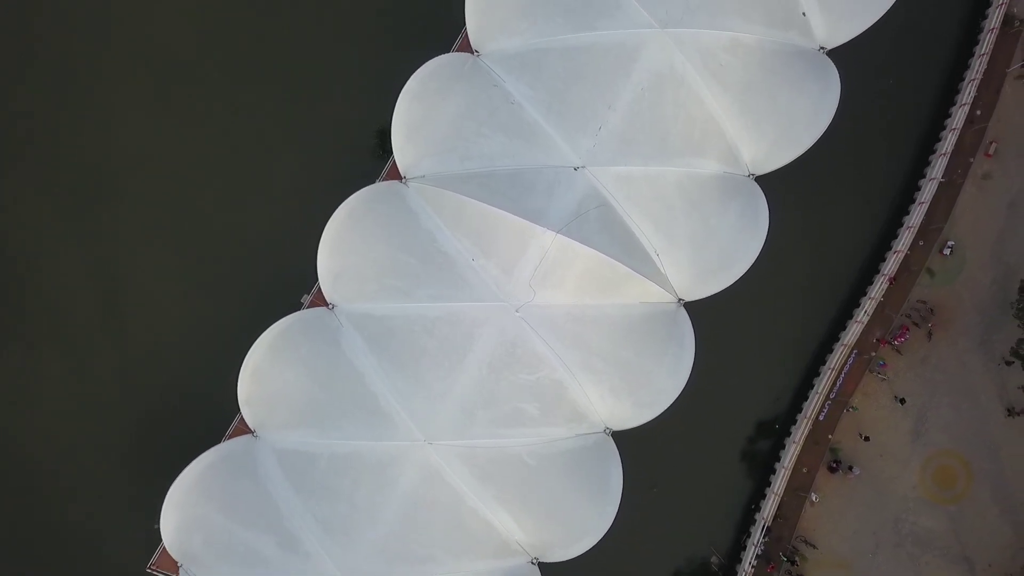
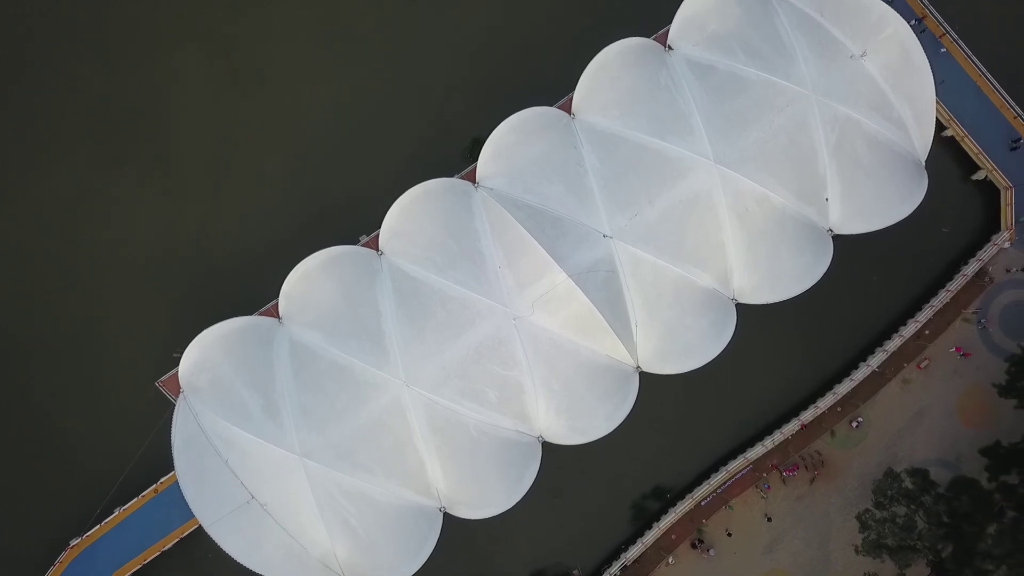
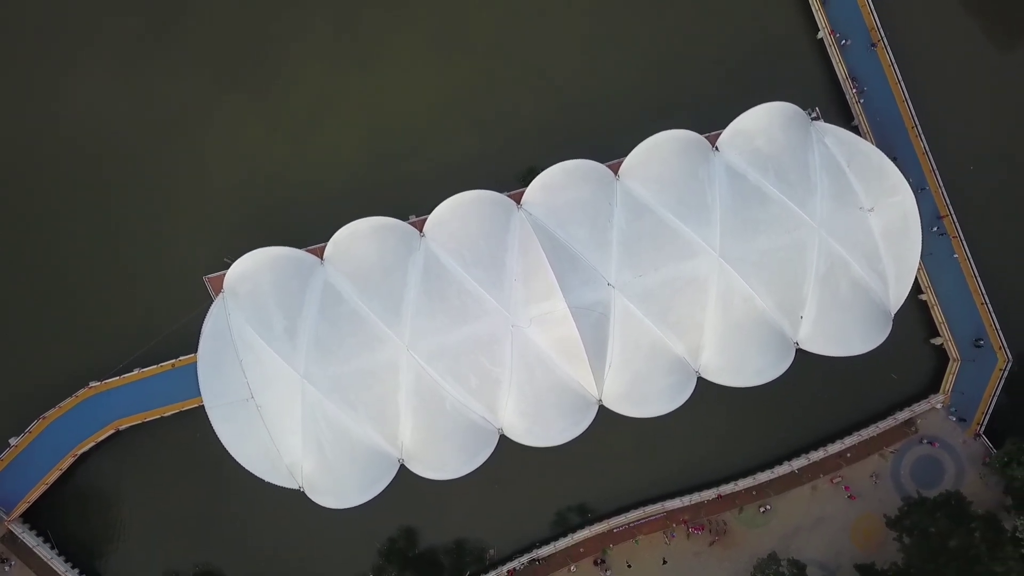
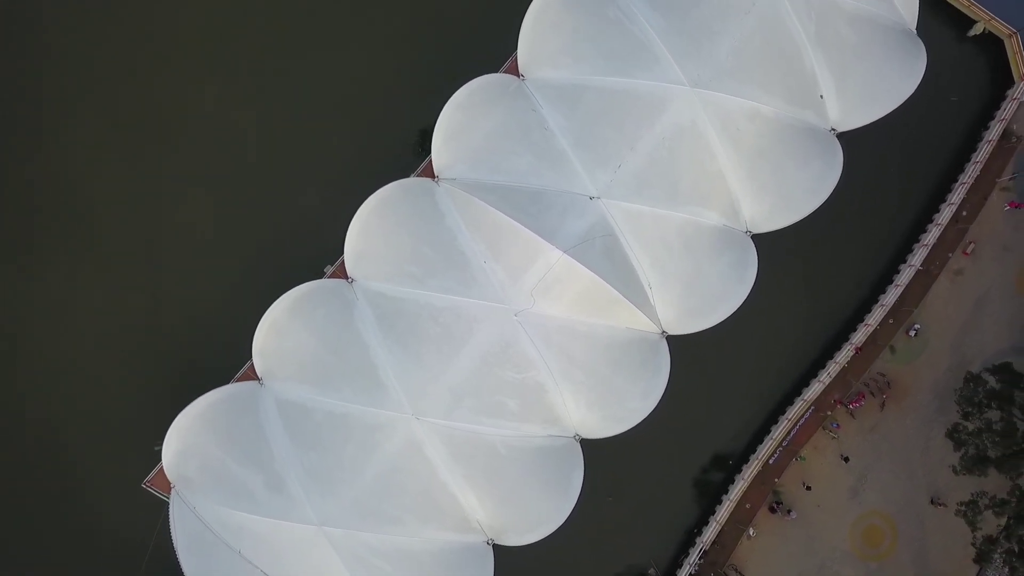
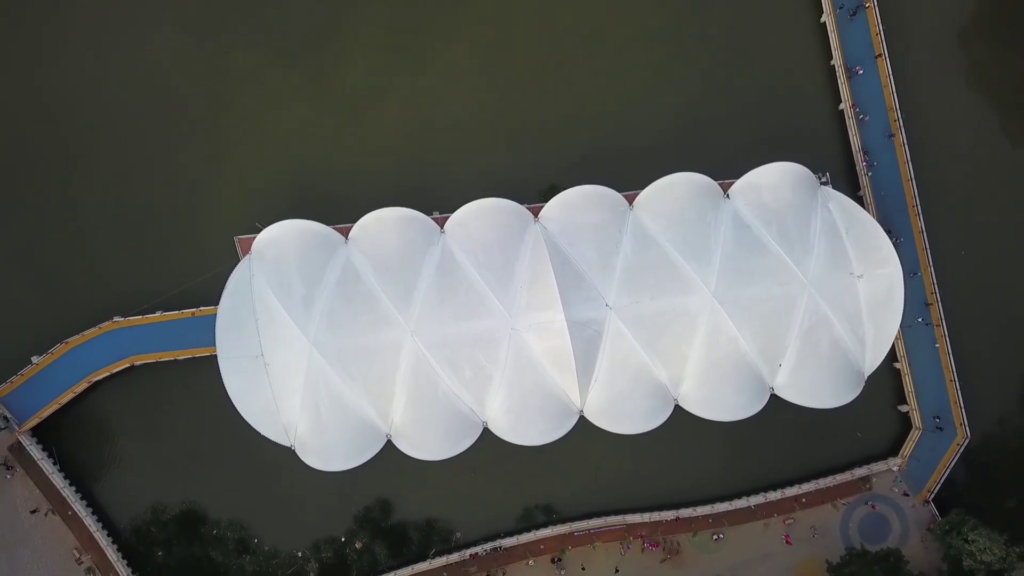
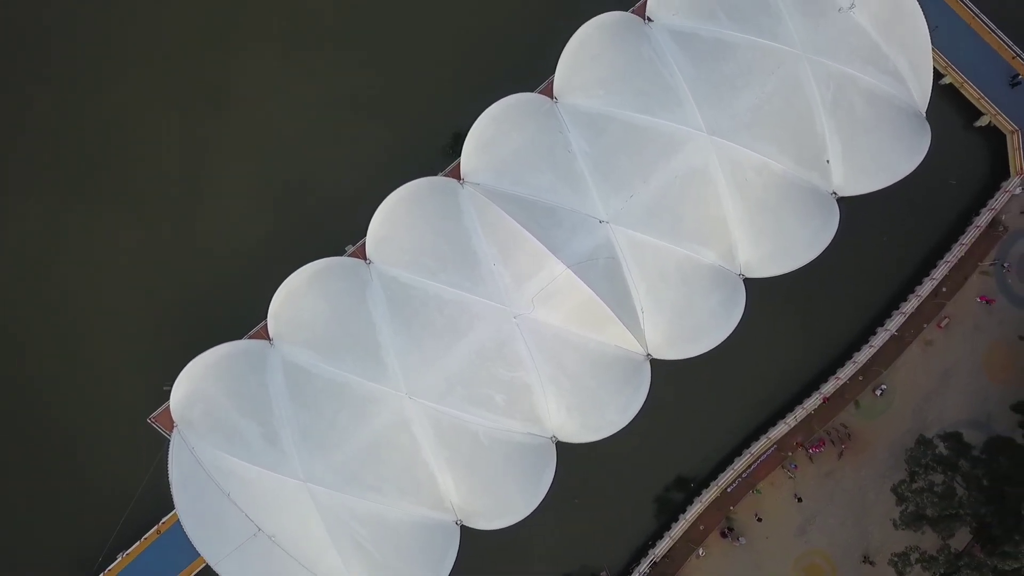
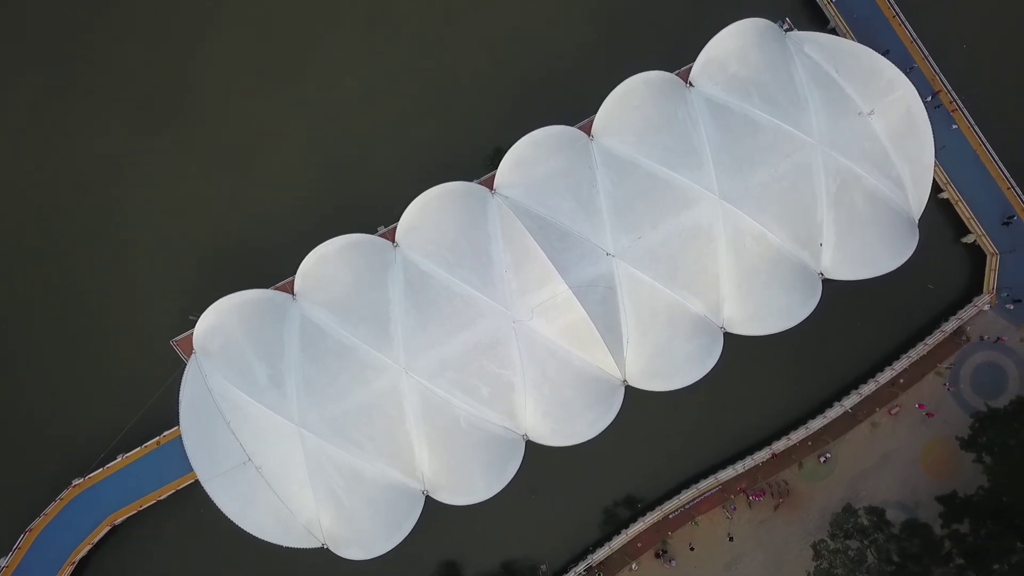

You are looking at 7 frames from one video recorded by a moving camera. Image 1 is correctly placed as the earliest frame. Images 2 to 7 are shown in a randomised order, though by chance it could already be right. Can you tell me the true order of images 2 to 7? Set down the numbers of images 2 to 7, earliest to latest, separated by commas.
4, 6, 2, 7, 3, 5
